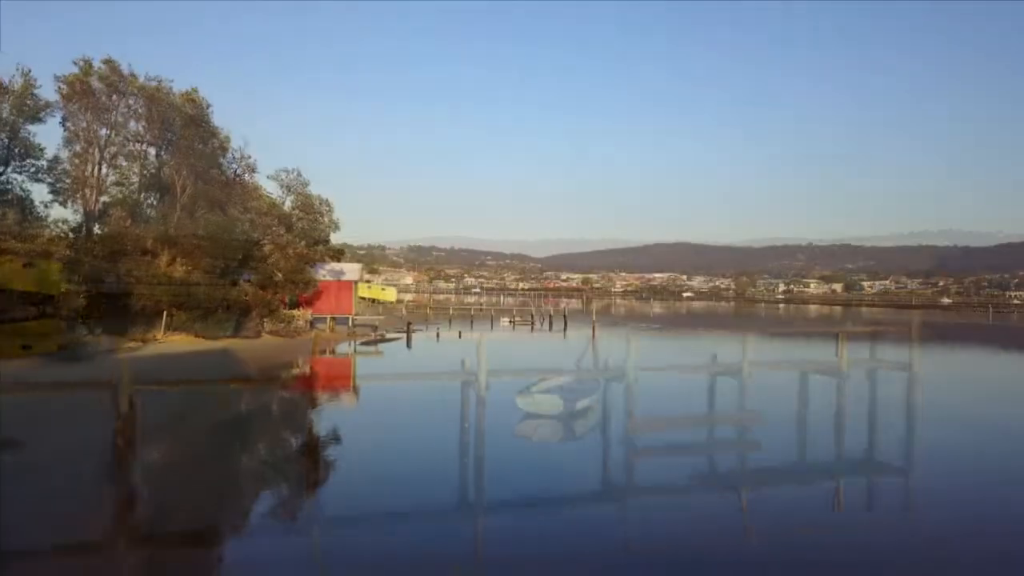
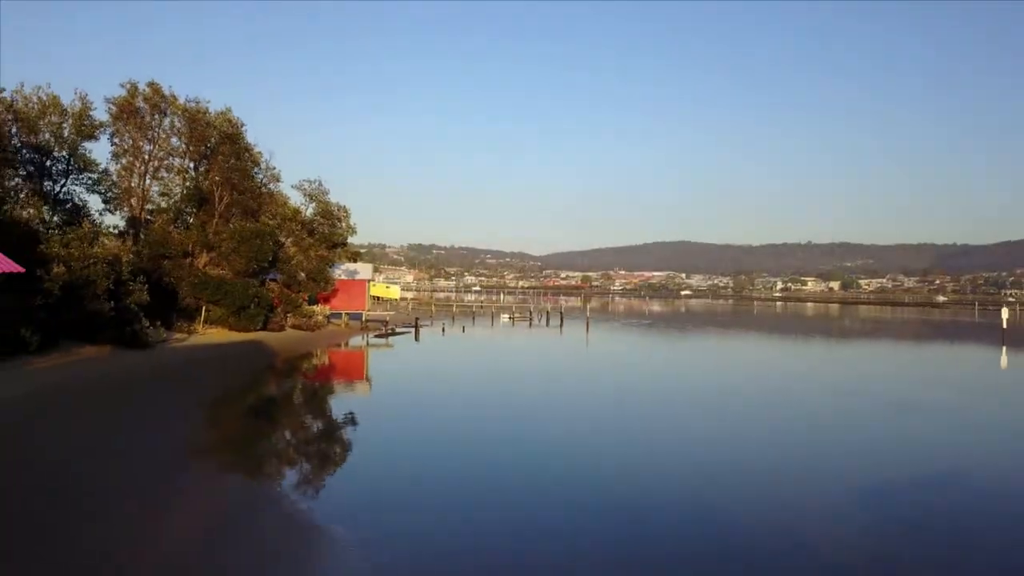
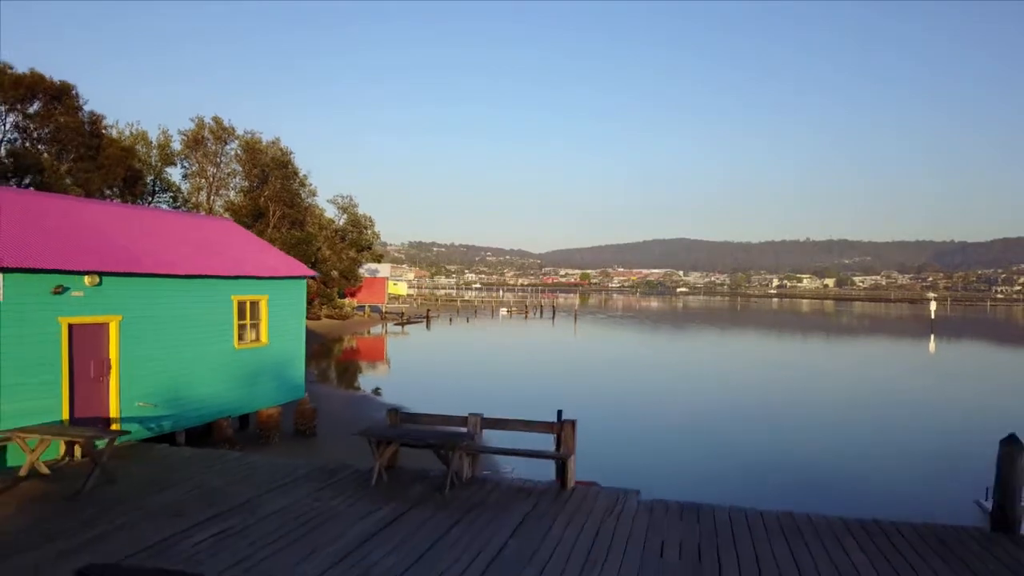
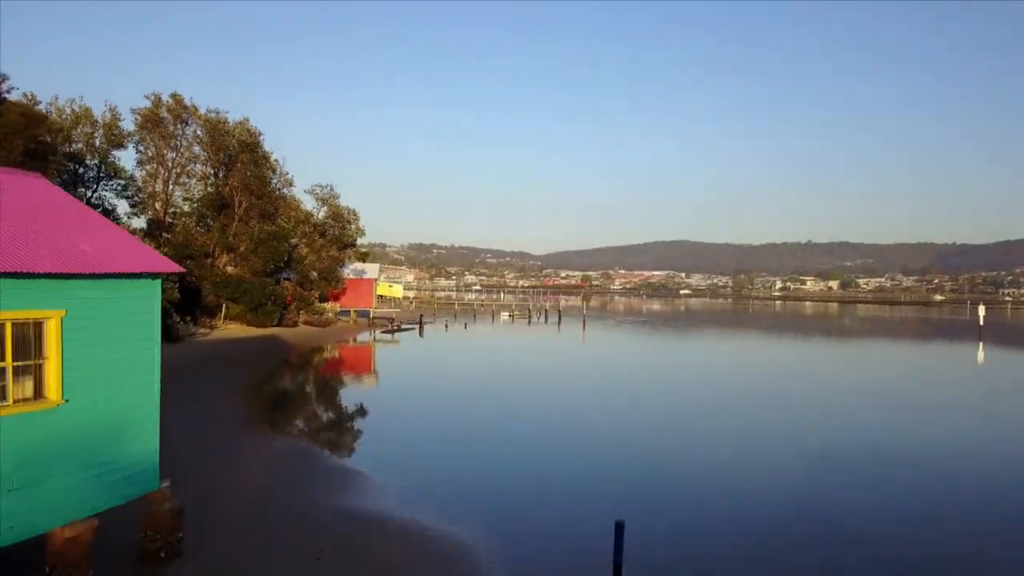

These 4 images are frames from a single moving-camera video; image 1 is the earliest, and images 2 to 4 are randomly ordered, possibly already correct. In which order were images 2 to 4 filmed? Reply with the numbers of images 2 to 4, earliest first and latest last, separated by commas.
2, 4, 3
